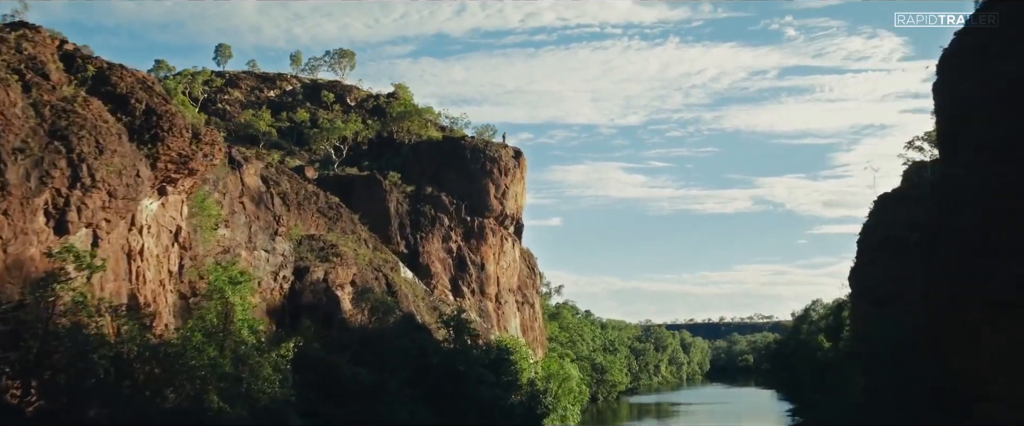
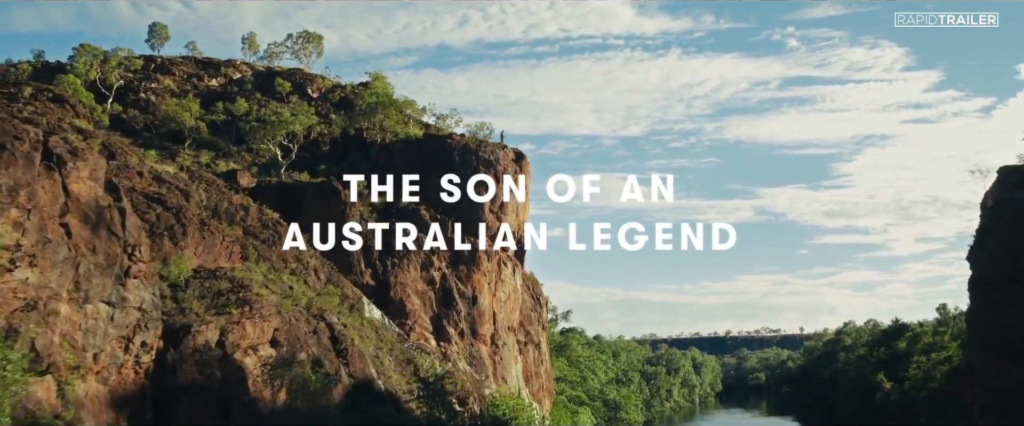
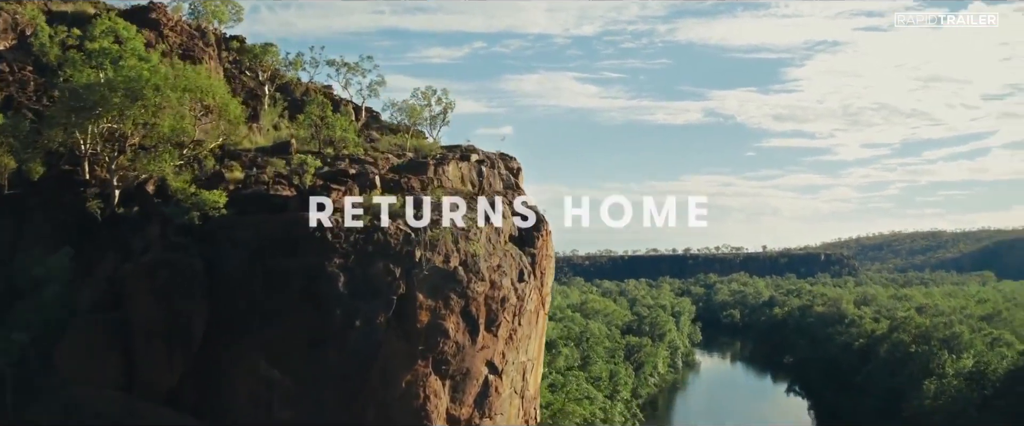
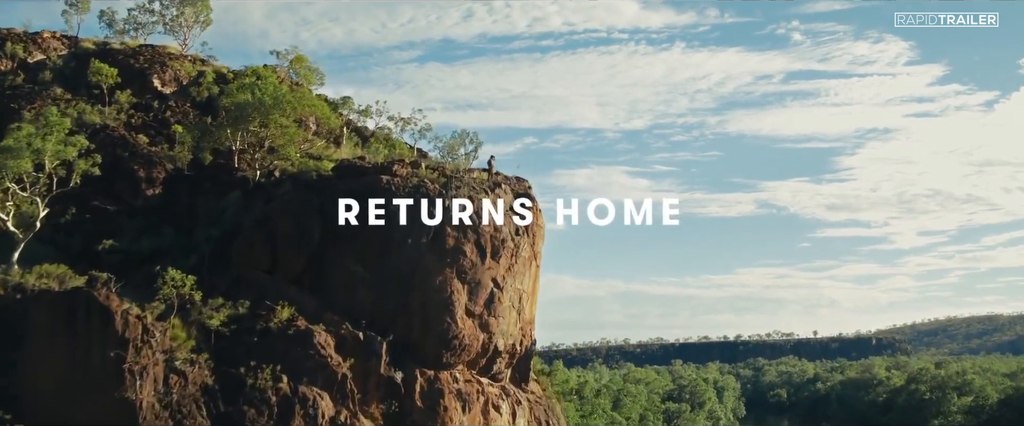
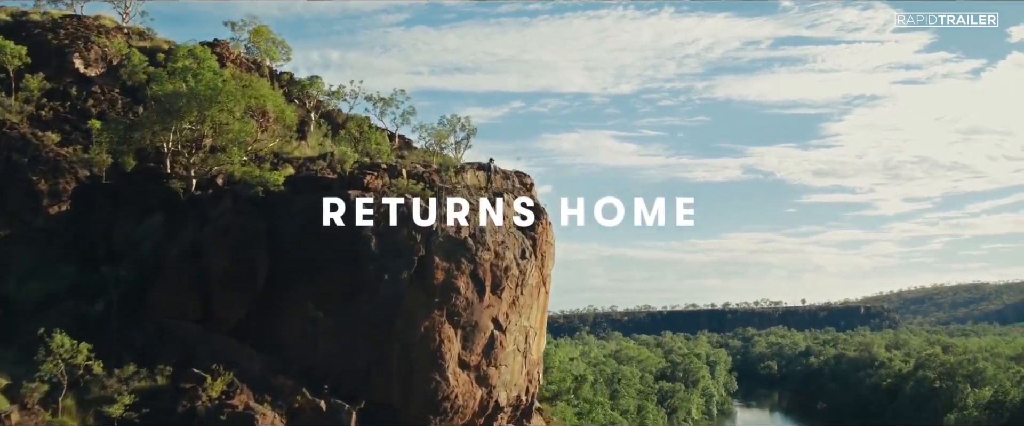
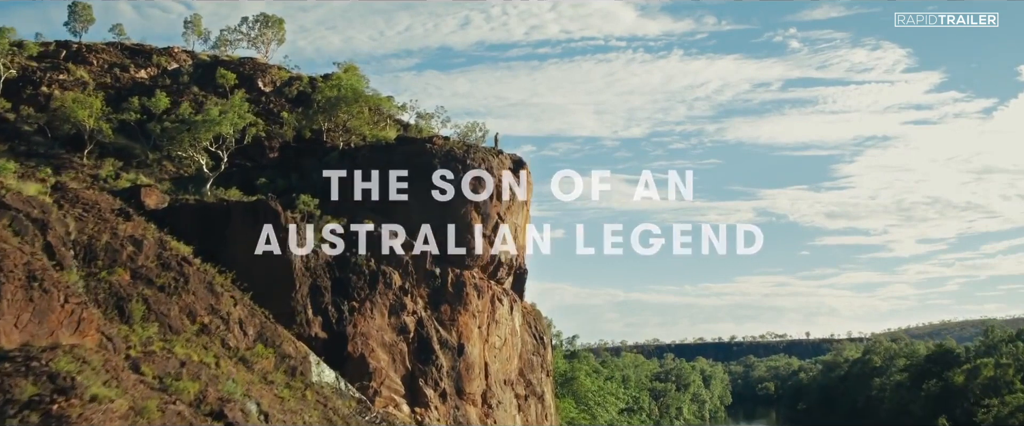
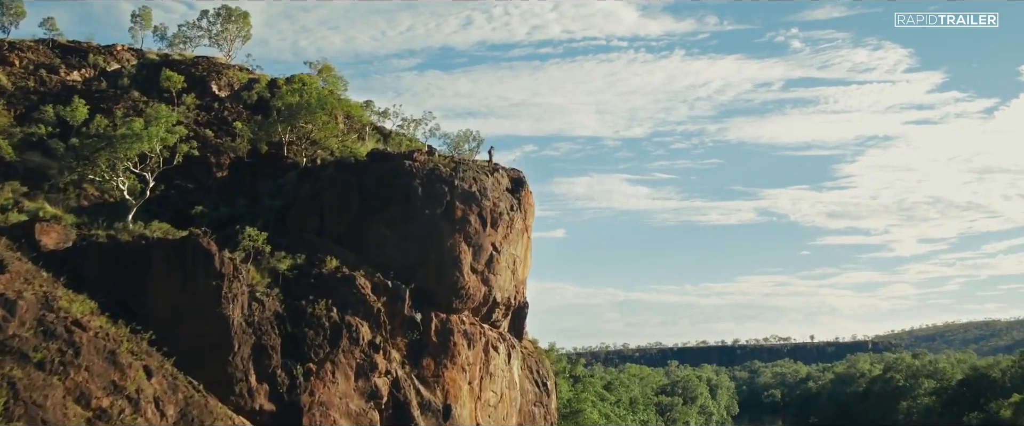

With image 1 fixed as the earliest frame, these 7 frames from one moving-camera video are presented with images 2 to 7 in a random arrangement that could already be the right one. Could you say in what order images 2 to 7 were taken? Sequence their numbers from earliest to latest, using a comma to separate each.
2, 6, 7, 4, 5, 3
